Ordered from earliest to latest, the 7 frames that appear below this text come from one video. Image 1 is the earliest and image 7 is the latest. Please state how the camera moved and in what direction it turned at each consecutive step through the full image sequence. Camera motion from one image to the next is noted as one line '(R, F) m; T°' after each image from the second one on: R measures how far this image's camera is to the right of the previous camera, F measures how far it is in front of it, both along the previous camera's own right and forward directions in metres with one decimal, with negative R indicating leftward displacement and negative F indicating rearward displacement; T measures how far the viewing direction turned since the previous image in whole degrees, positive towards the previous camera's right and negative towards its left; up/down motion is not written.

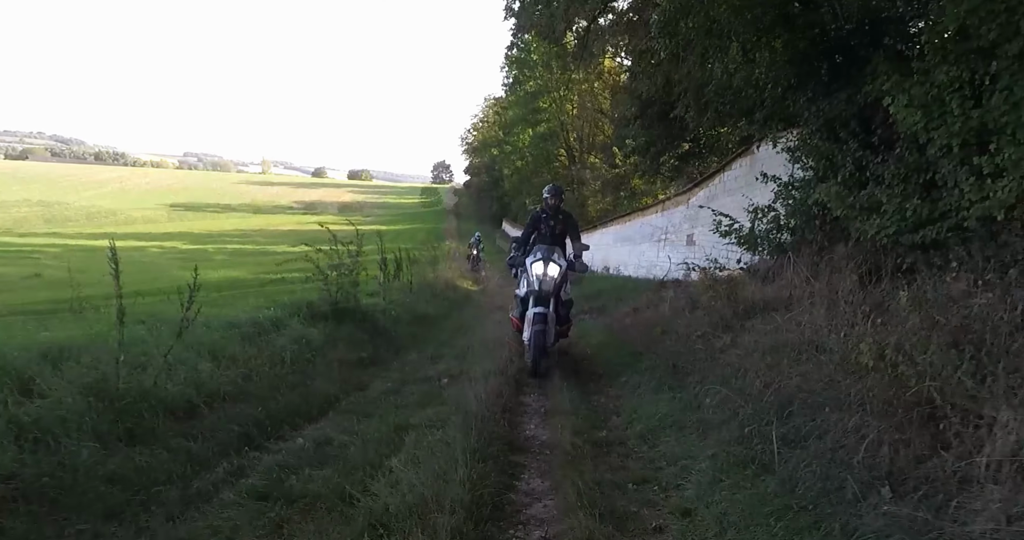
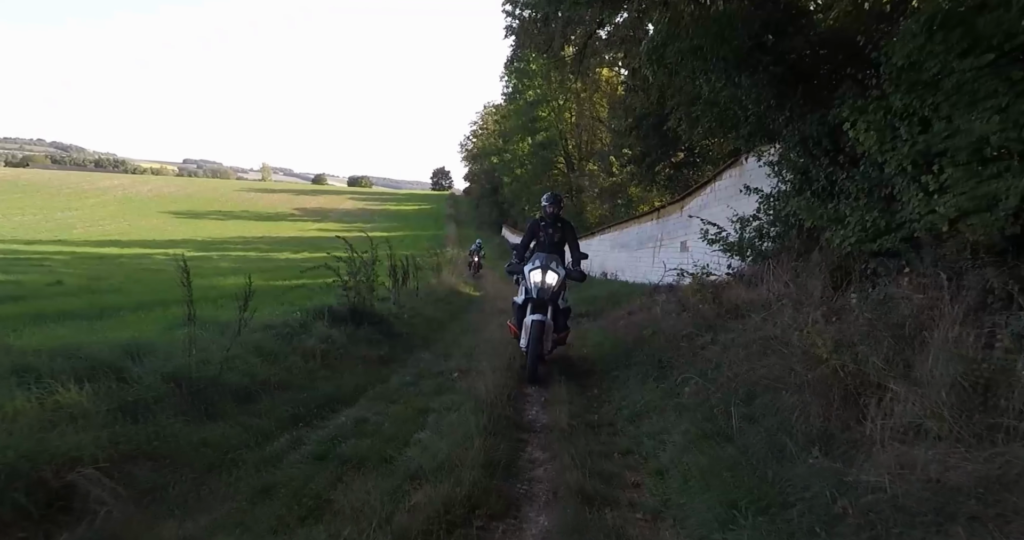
(0.0, -0.8) m; 0°
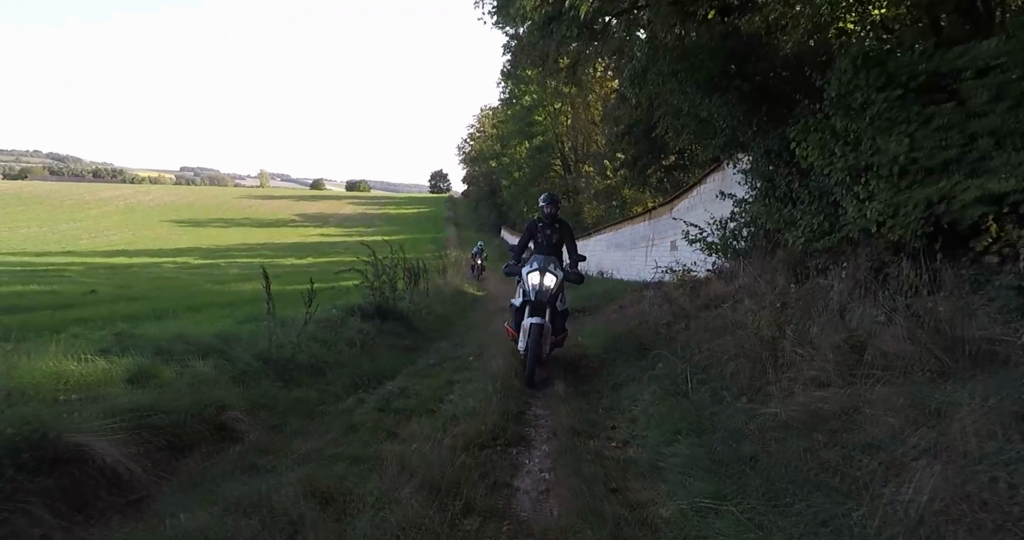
(-0.1, -1.4) m; 0°
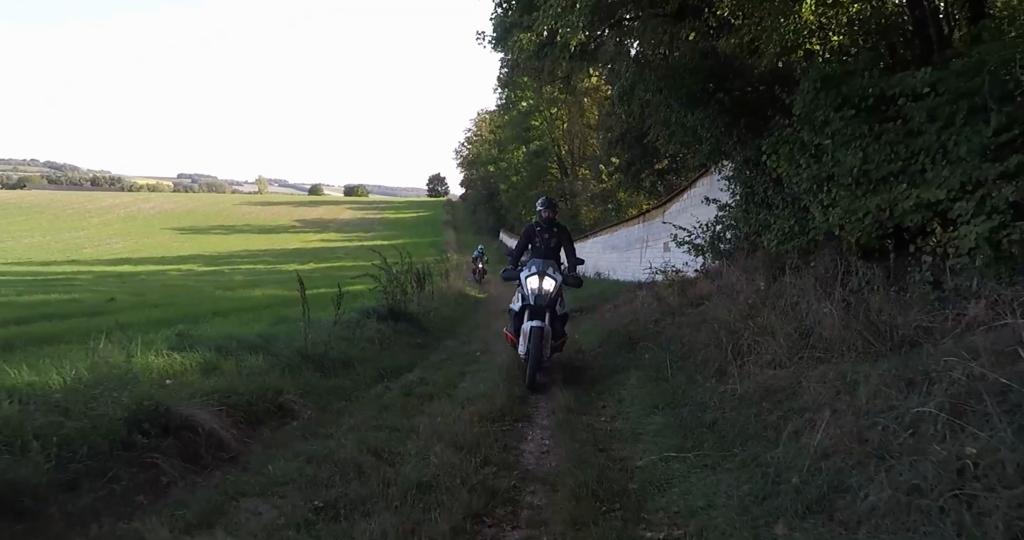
(0.0, -1.0) m; 0°
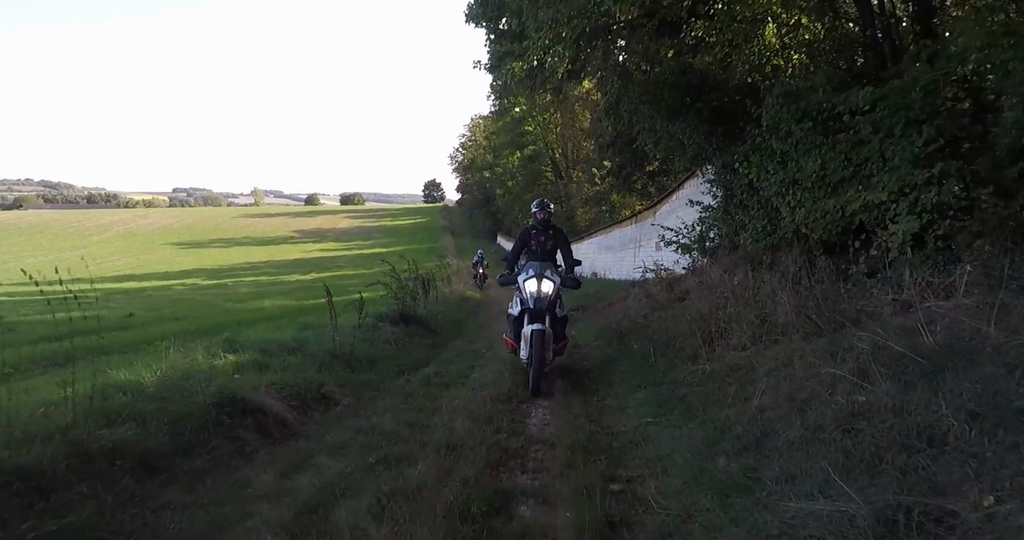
(0.0, -1.0) m; 0°
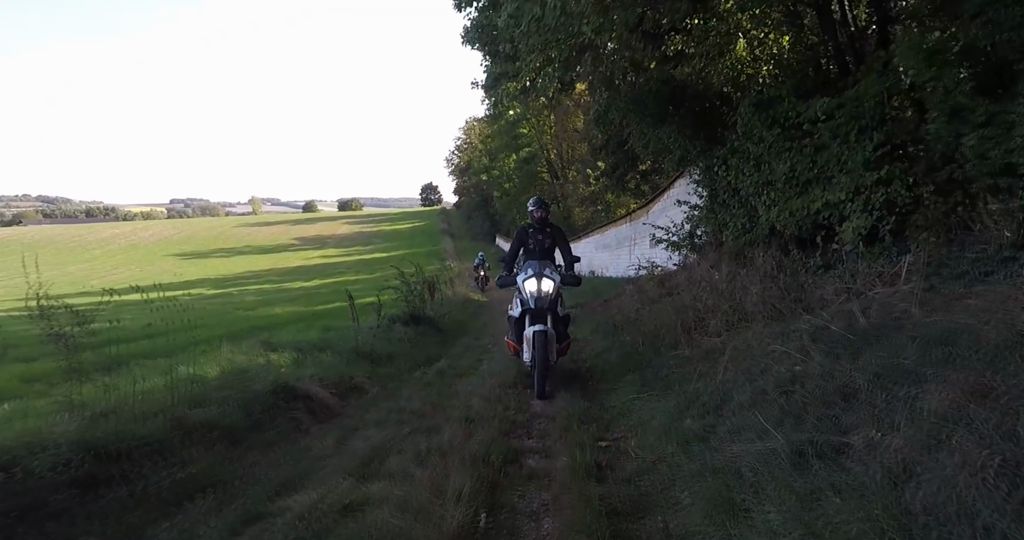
(0.0, -1.0) m; 0°
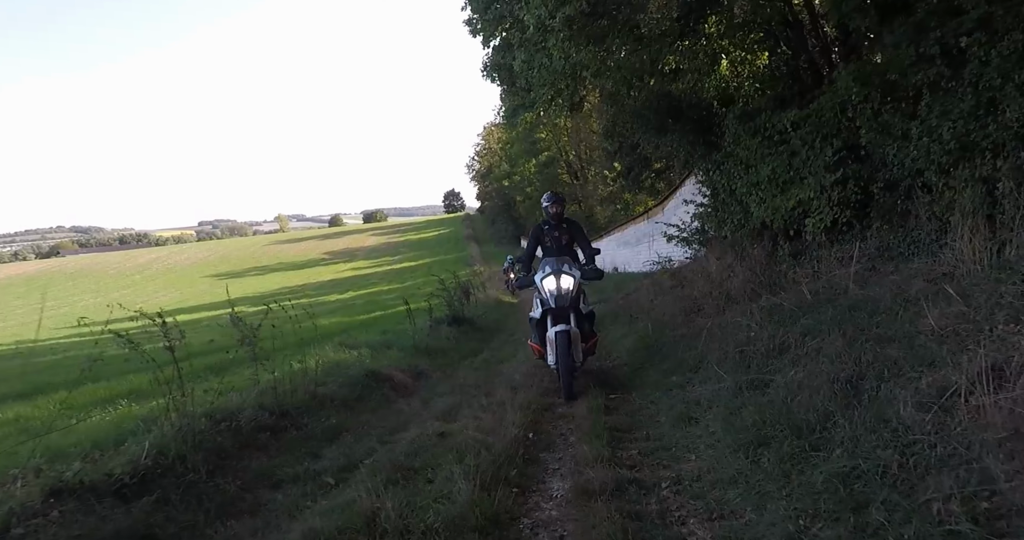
(0.0, -1.9) m; -2°
